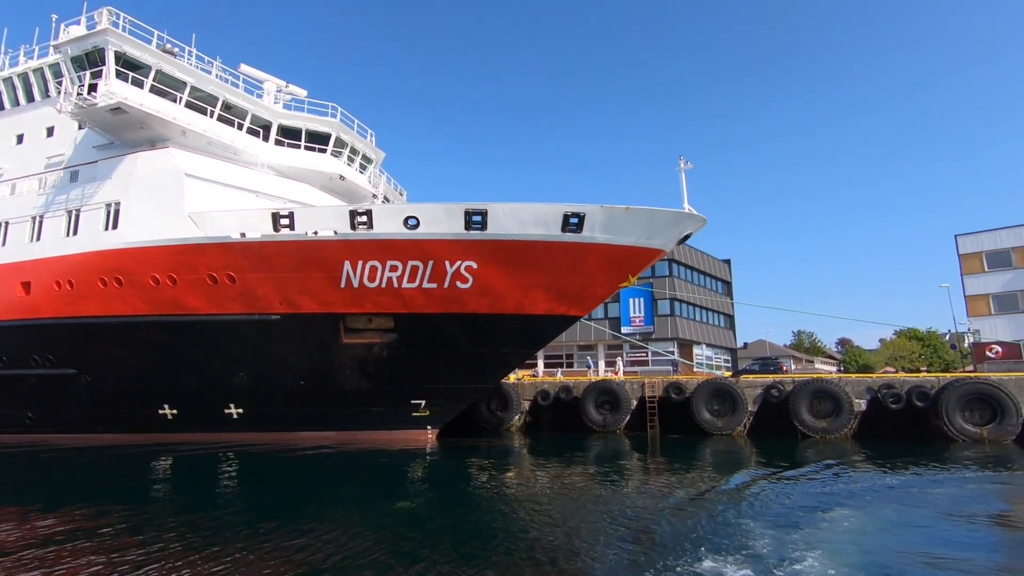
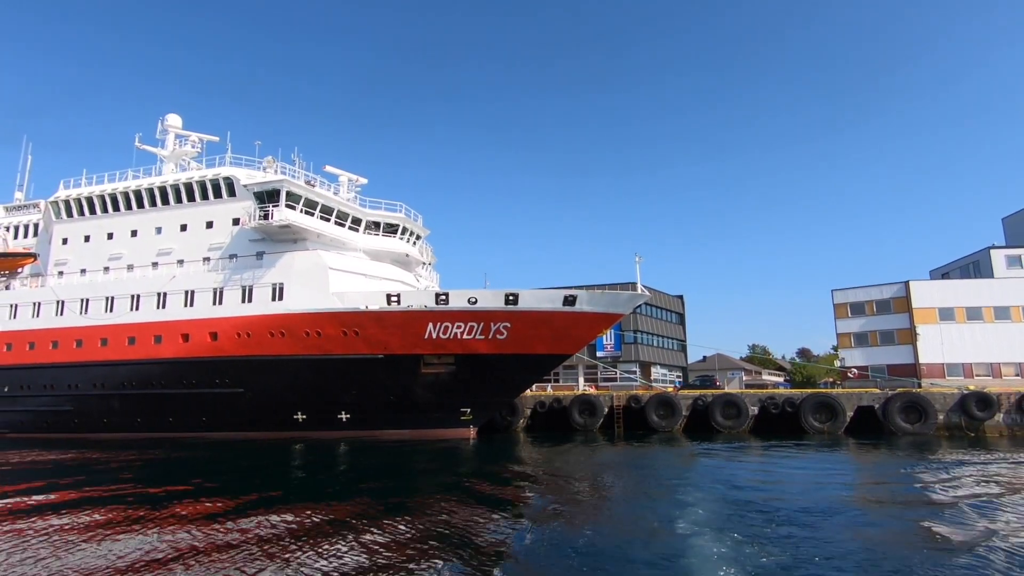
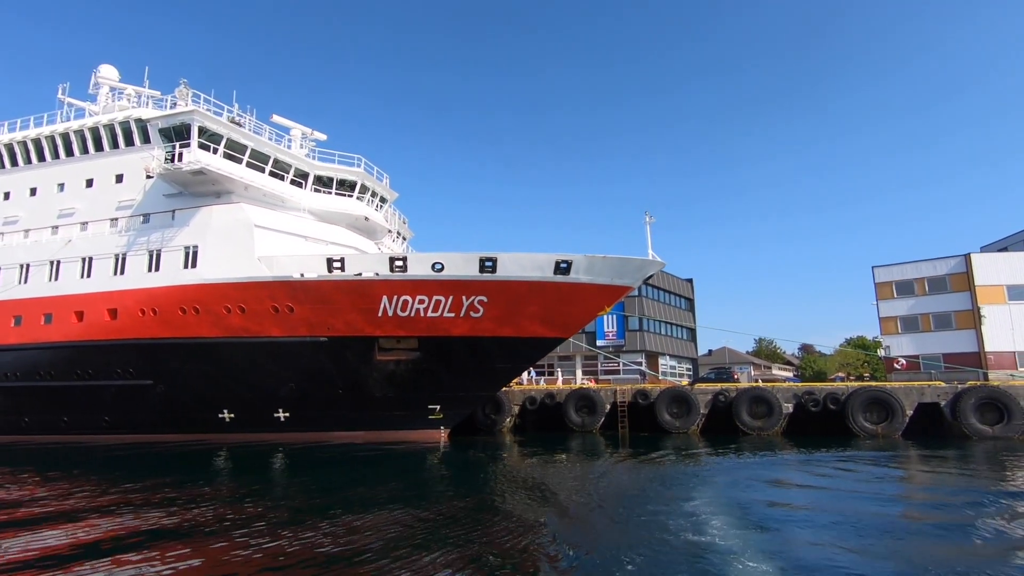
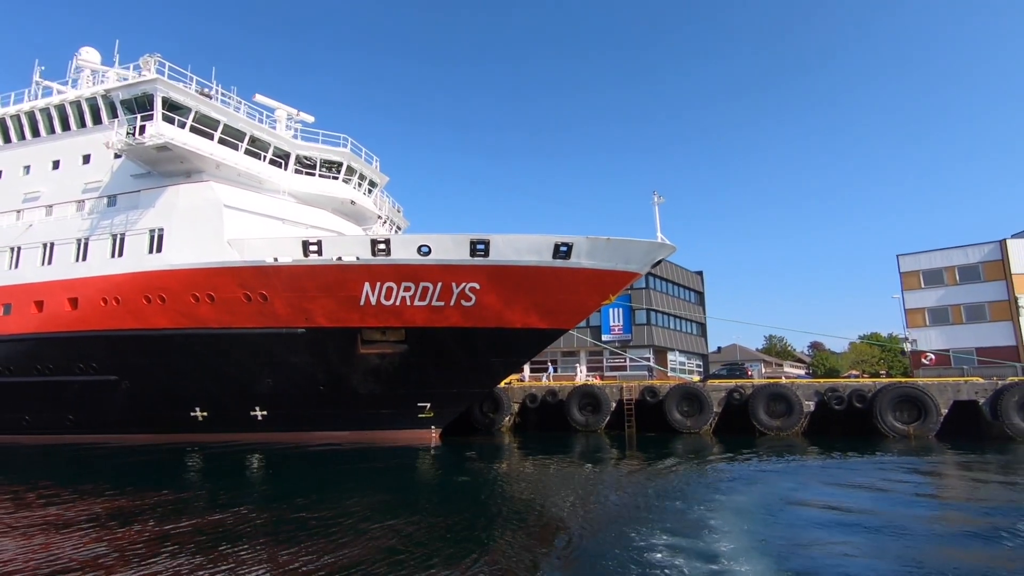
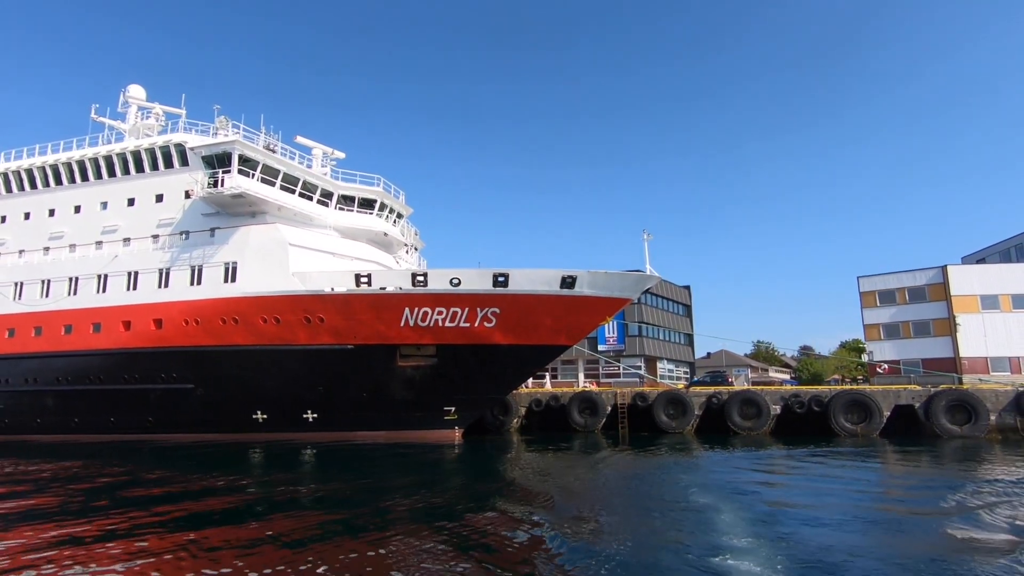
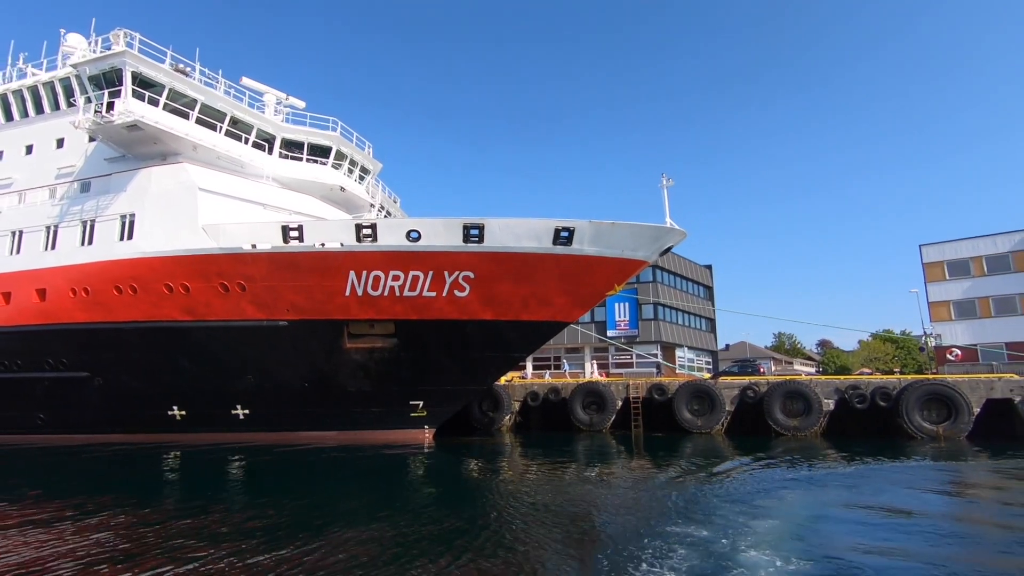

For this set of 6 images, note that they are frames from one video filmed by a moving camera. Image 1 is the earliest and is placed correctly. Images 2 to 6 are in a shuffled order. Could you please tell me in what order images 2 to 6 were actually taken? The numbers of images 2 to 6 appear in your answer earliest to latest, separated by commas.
6, 4, 3, 5, 2
